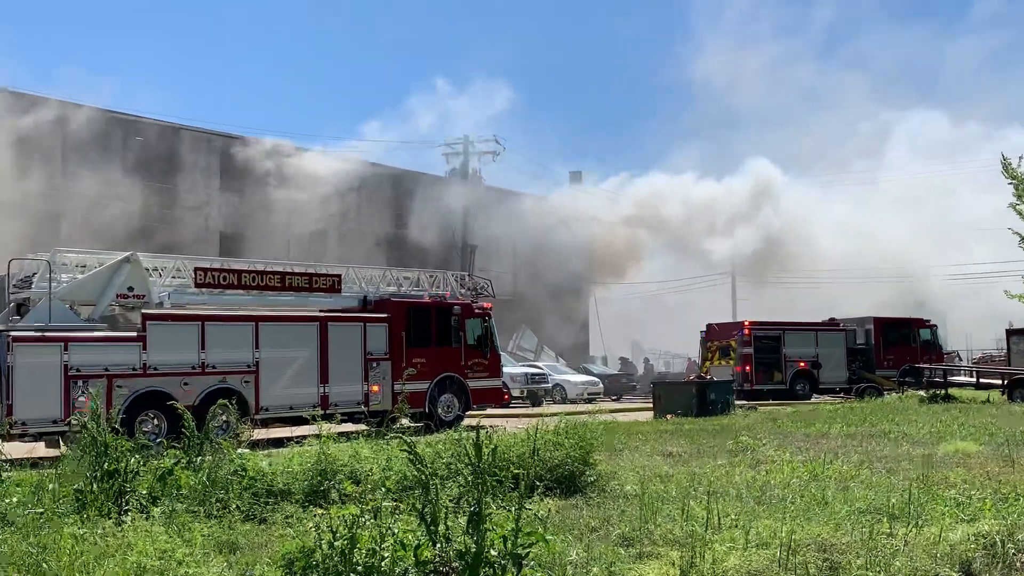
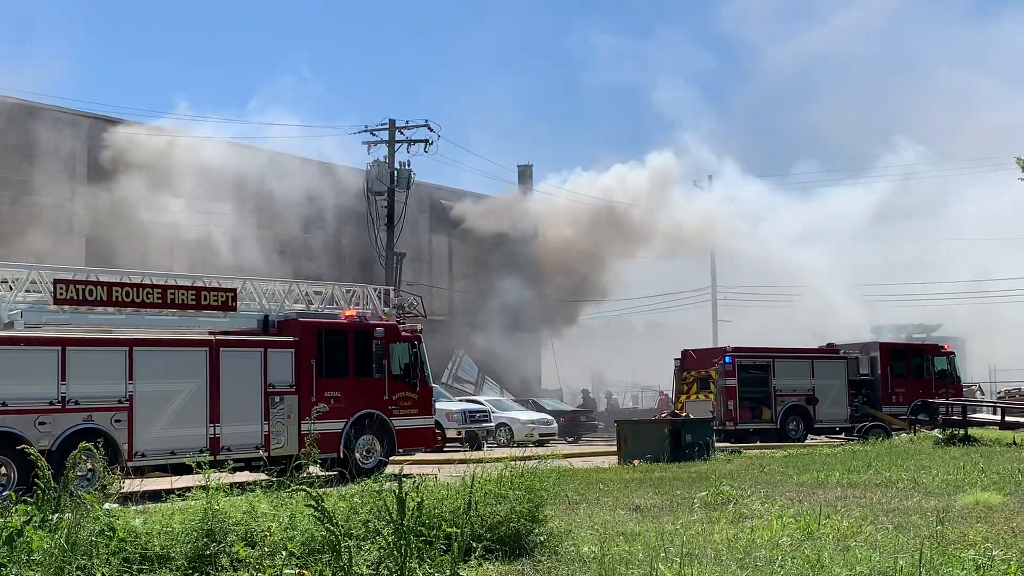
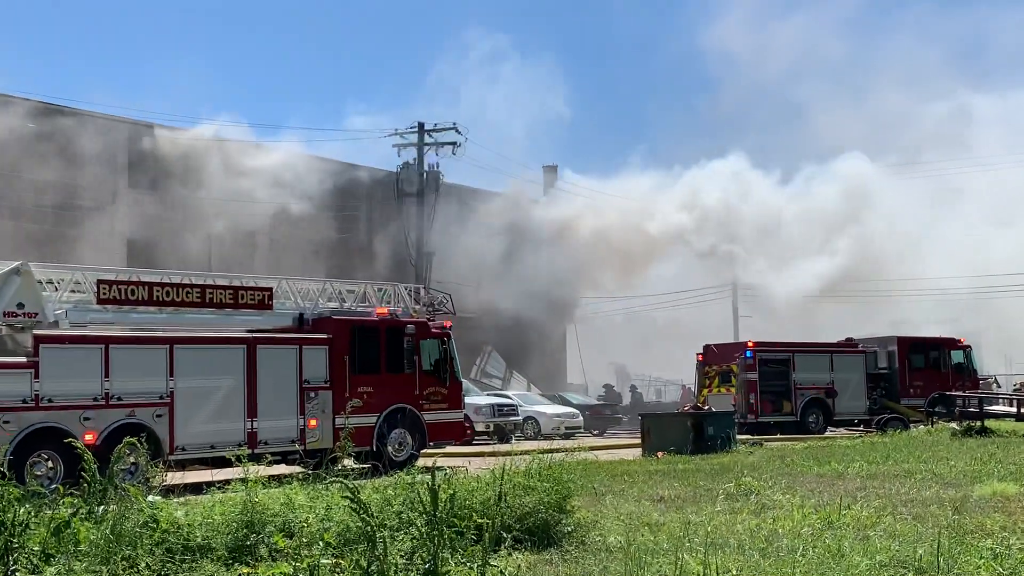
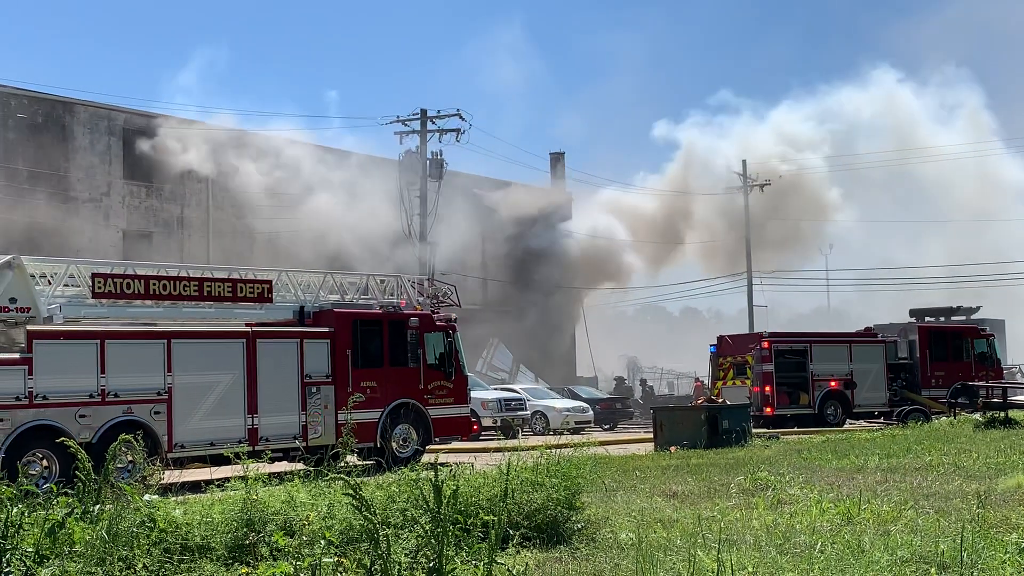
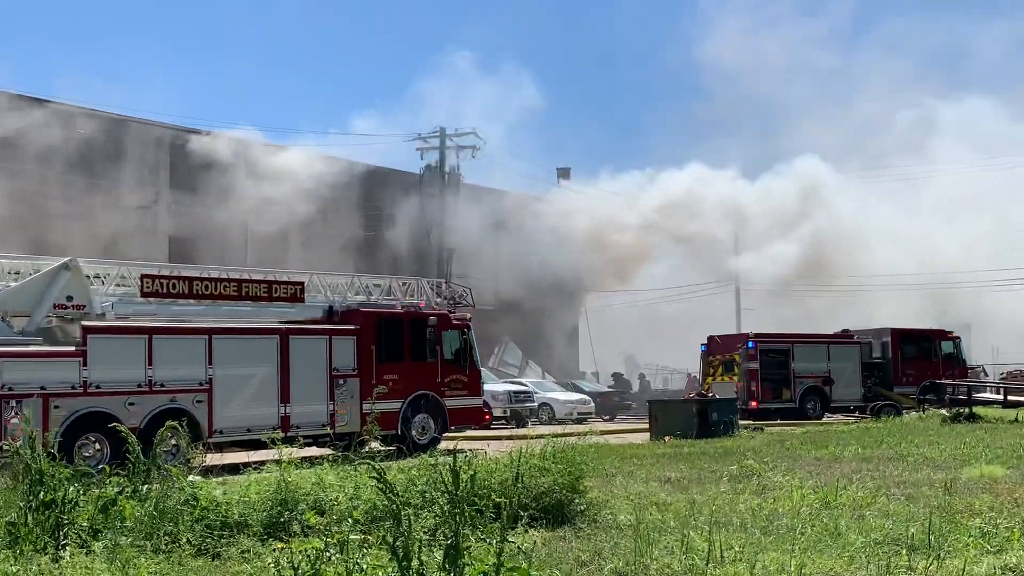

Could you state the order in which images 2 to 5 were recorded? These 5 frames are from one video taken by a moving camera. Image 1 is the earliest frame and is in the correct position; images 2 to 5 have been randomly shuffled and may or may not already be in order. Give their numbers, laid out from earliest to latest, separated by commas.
5, 3, 2, 4
